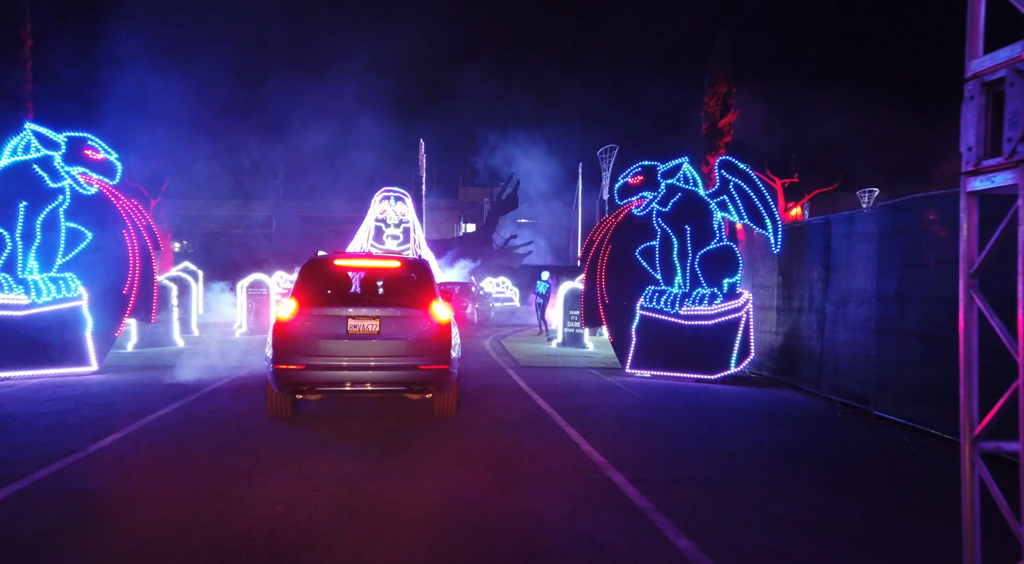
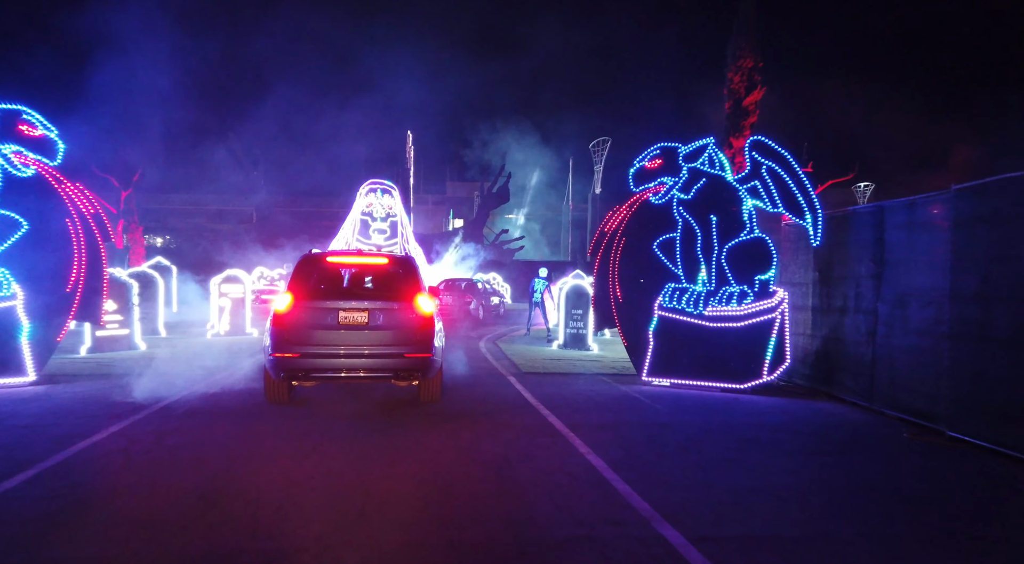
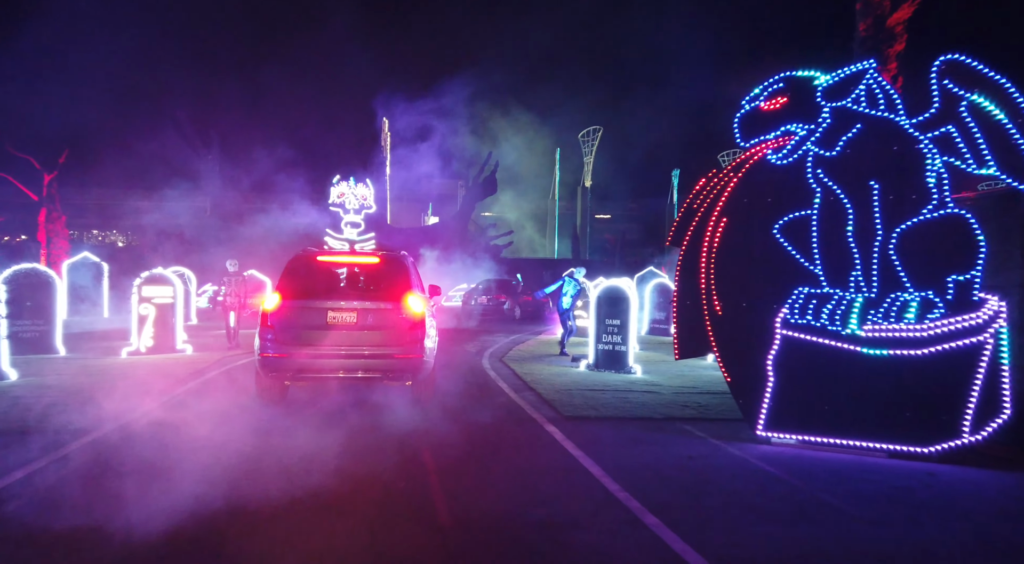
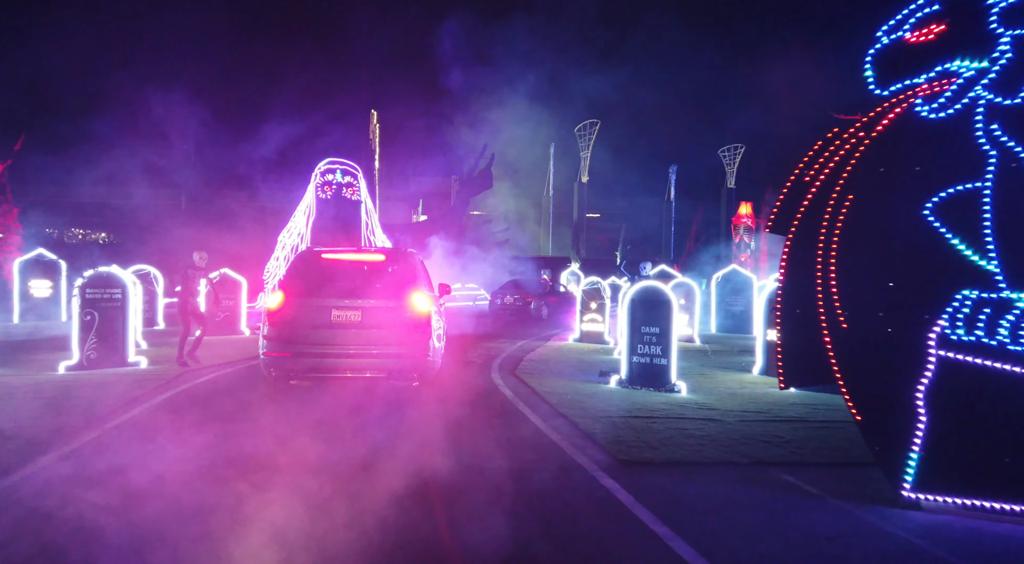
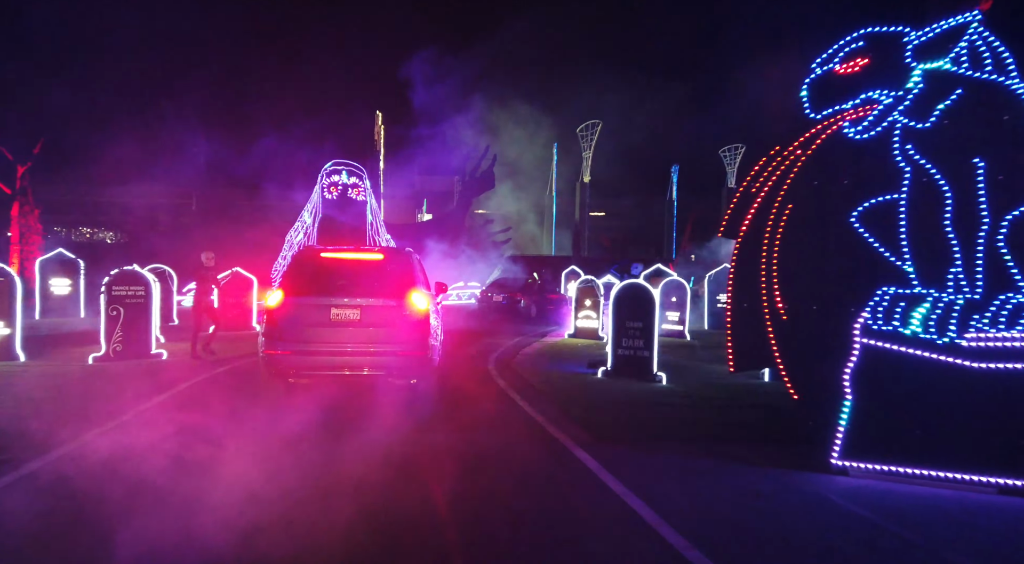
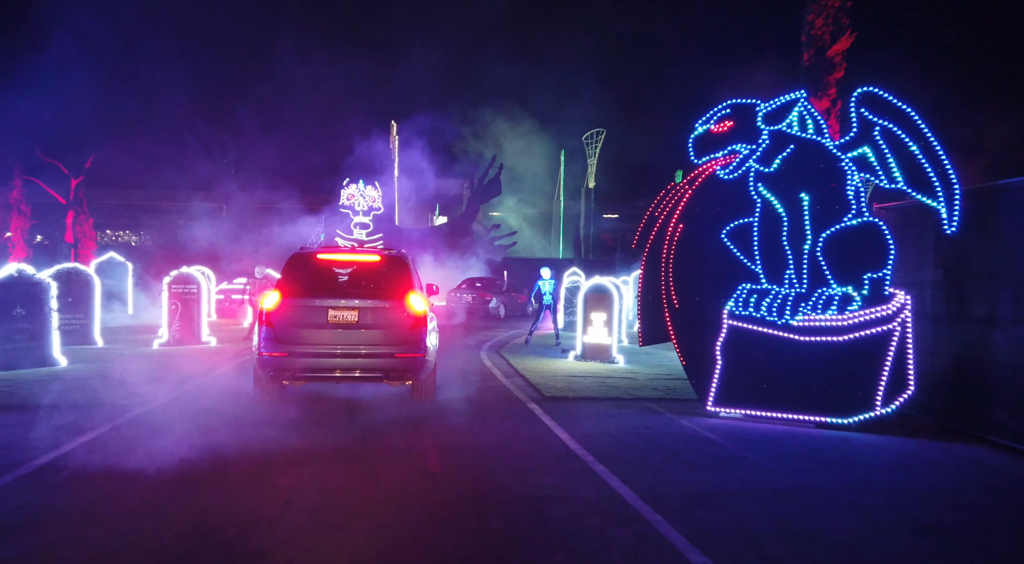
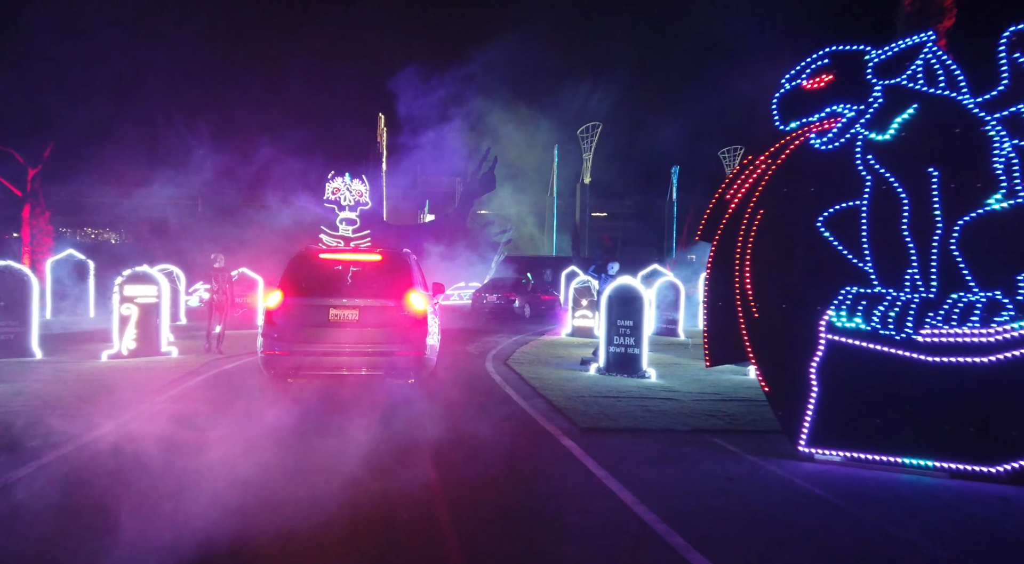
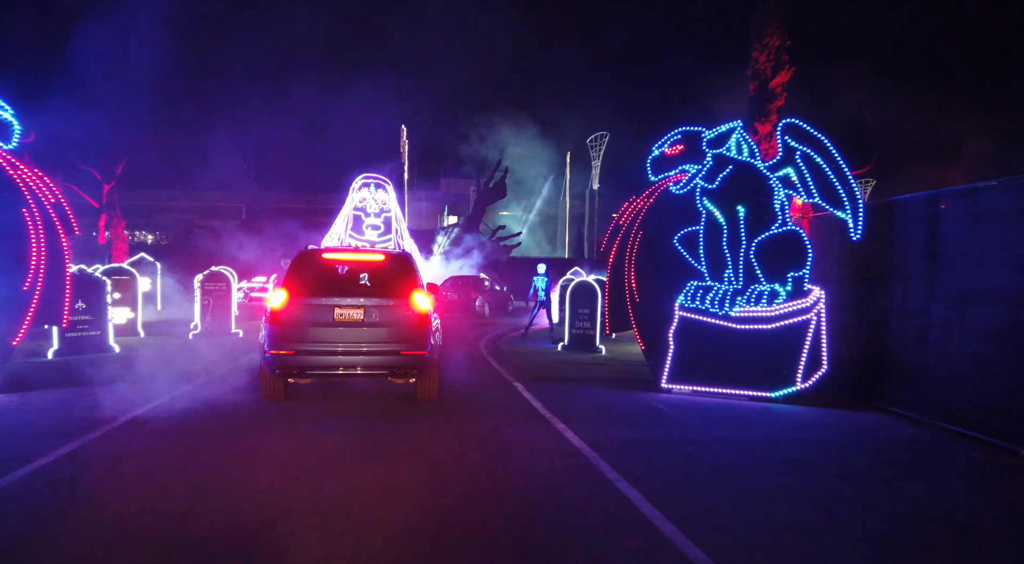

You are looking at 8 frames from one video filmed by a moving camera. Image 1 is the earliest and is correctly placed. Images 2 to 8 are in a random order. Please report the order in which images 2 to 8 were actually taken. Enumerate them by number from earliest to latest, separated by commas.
2, 8, 6, 3, 7, 5, 4
